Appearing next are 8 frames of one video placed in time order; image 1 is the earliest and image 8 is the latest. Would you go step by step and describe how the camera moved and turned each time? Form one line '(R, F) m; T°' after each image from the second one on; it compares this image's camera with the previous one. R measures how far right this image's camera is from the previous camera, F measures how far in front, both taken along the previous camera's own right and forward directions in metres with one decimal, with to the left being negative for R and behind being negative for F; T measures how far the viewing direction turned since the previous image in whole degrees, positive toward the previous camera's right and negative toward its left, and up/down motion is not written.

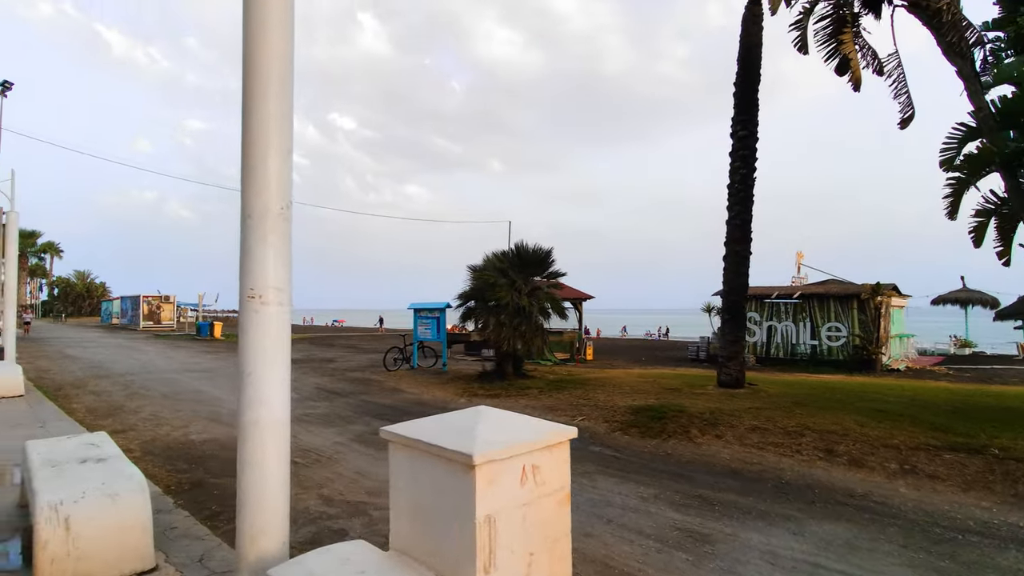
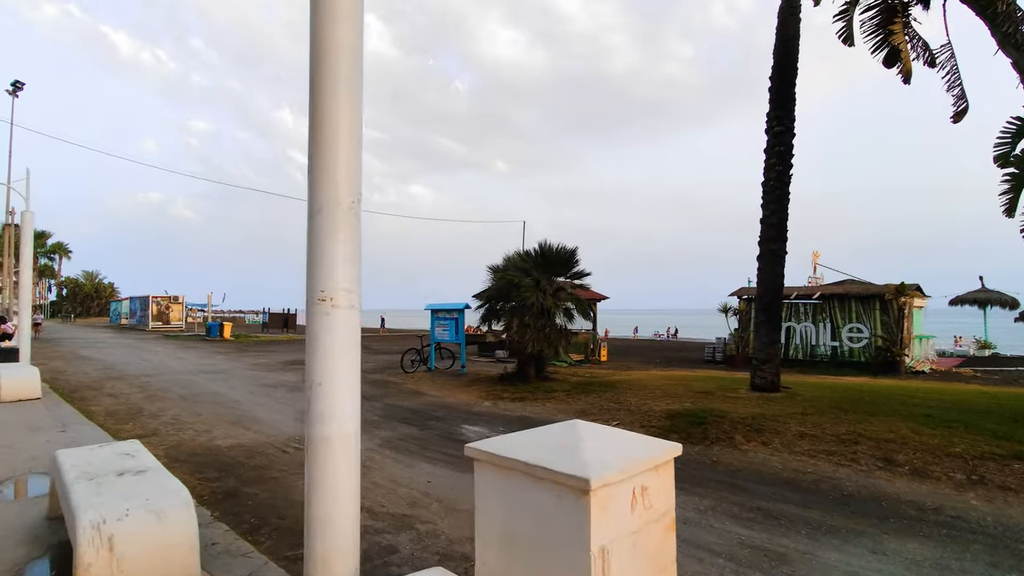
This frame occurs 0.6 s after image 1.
(-0.5, +0.3) m; 0°
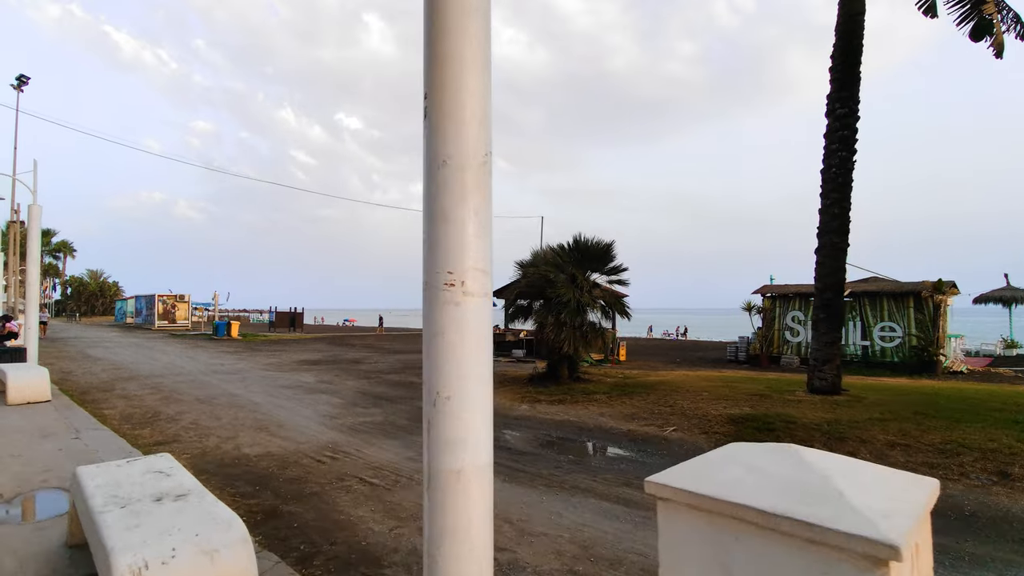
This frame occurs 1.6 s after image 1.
(-0.7, +0.6) m; 0°
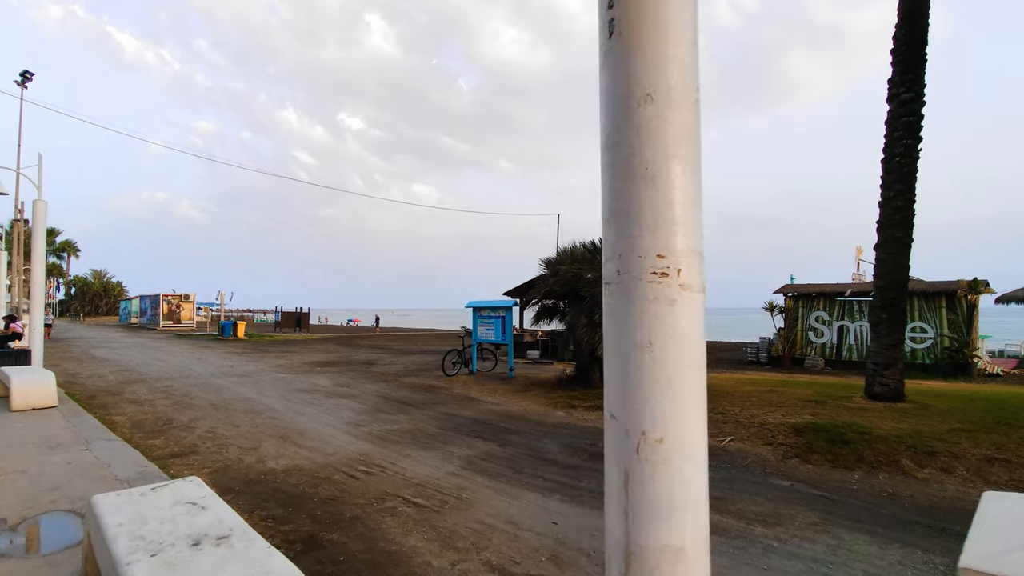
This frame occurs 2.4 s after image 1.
(-0.6, +0.6) m; 0°
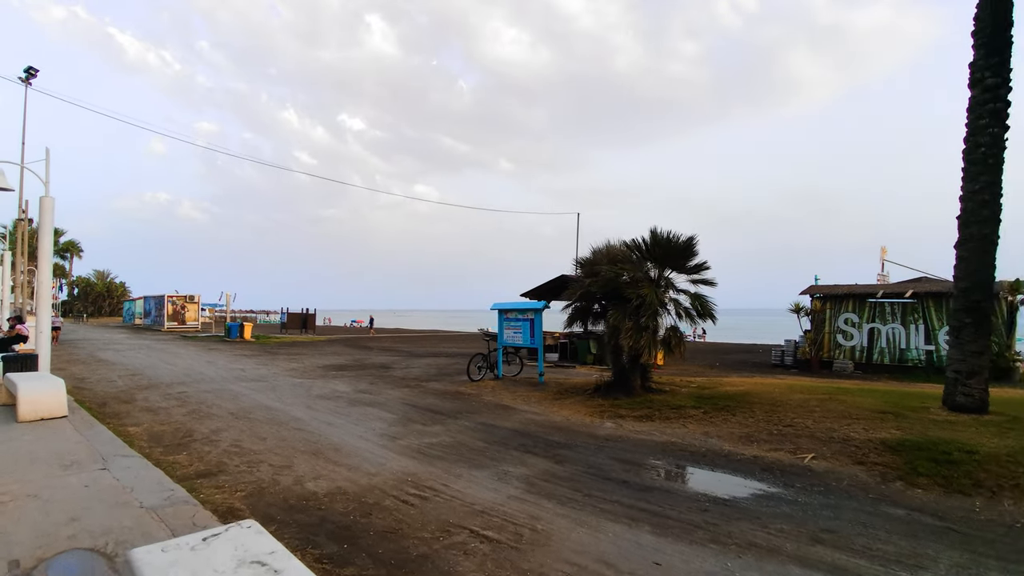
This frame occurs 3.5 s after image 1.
(-0.7, +0.7) m; 0°
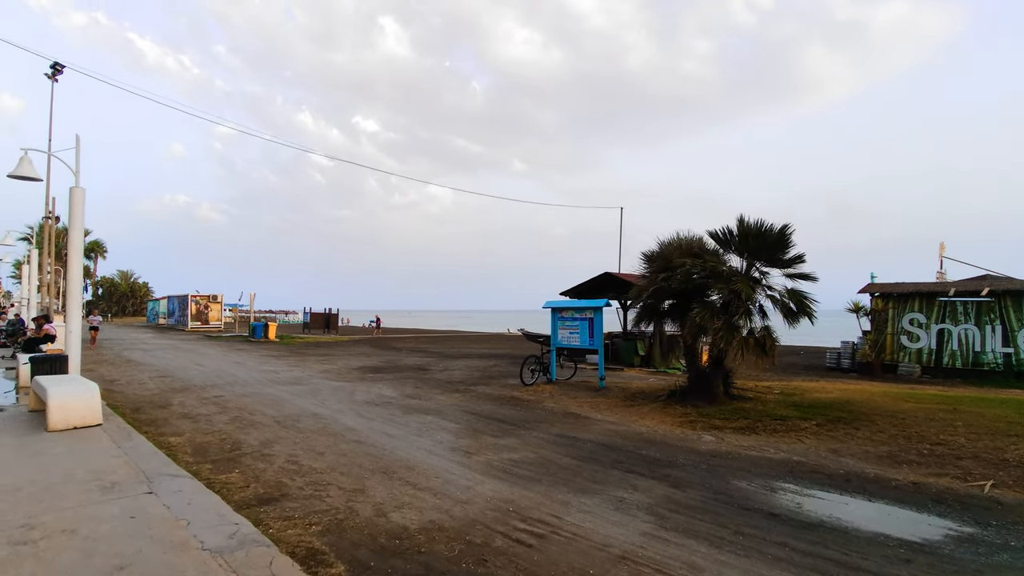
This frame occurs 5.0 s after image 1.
(-1.0, +1.0) m; -2°
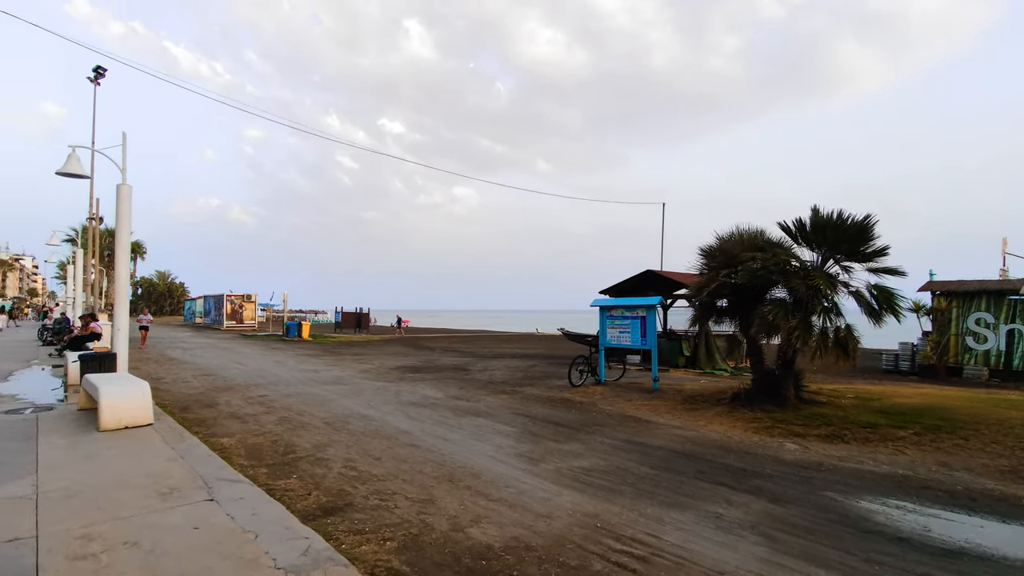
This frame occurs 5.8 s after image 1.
(-0.6, +0.4) m; -3°
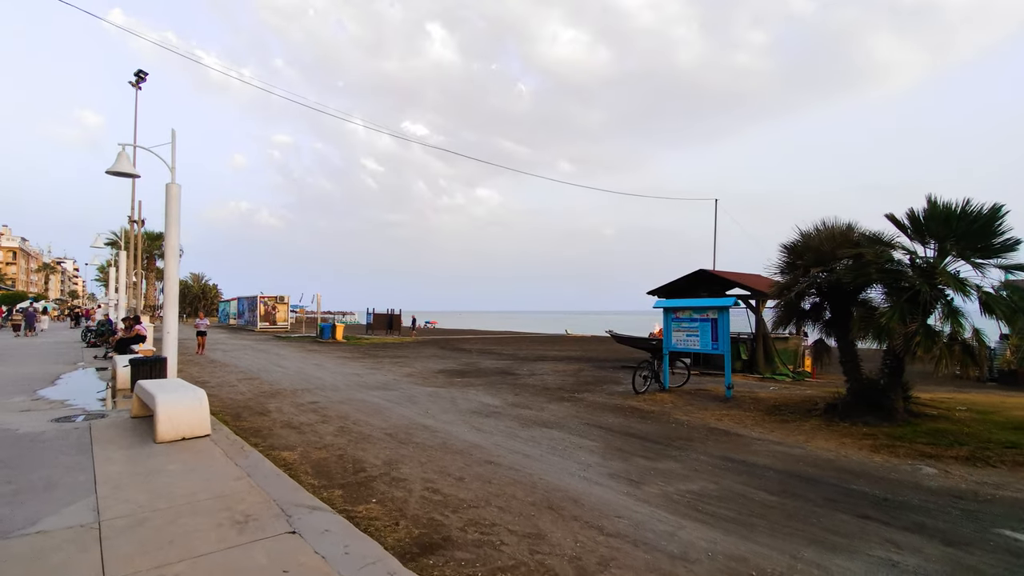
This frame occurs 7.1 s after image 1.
(-0.8, +0.7) m; -3°
